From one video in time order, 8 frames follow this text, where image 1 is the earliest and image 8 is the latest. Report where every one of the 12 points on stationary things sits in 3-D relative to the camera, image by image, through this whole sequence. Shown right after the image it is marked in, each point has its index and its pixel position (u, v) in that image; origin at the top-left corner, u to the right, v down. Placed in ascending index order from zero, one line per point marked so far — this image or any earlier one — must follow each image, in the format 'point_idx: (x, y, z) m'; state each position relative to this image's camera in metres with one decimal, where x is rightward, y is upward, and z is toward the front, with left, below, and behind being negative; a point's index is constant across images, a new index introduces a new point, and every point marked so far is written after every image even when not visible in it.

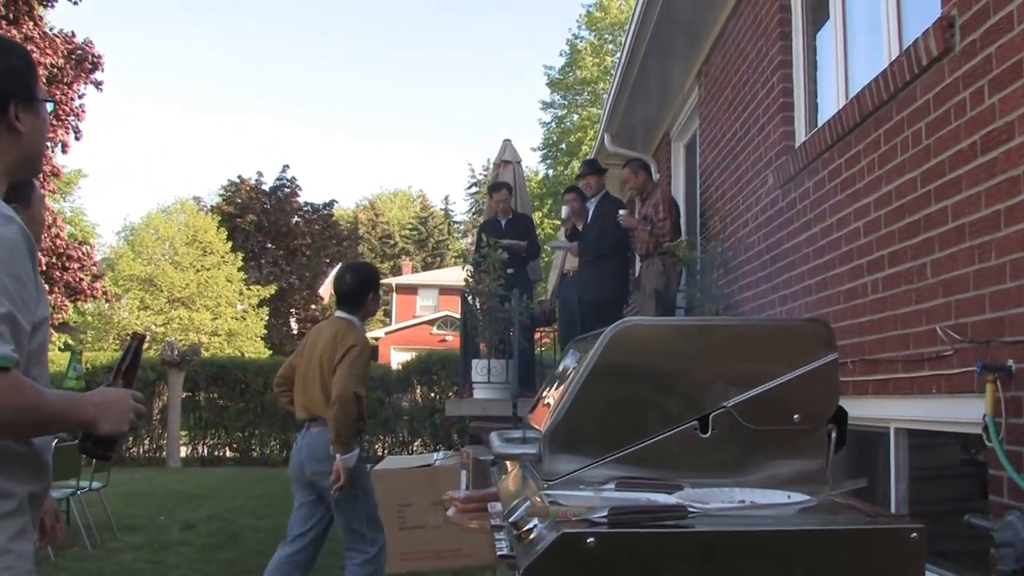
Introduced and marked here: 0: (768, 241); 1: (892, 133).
0: (+0.8, +0.1, +5.6) m
1: (+0.8, +0.3, +4.1) m
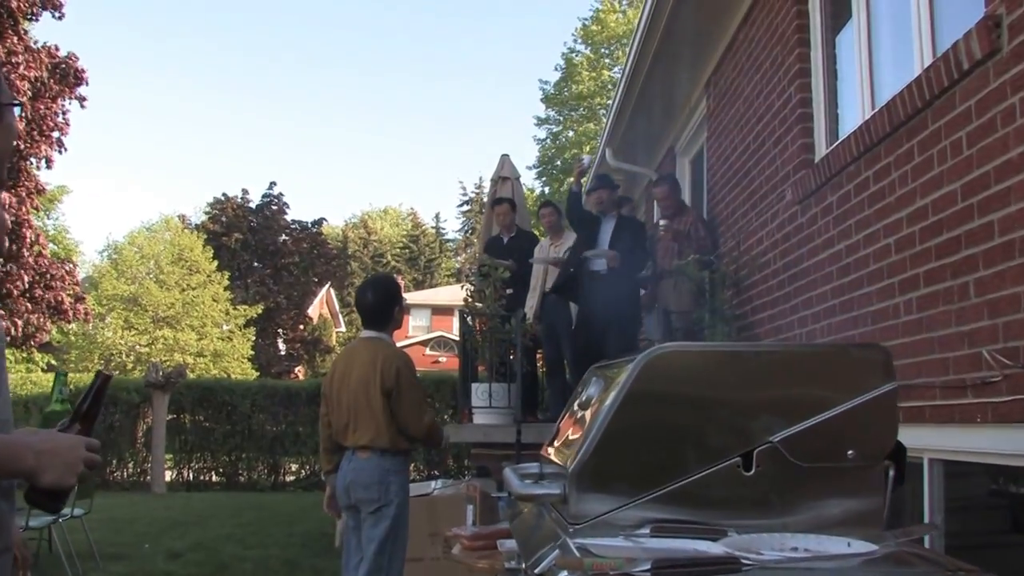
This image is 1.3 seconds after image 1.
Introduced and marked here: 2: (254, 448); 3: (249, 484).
0: (+0.8, +0.1, +5.3) m
1: (+0.9, +0.3, +3.8) m
2: (-2.1, -1.3, +15.0) m
3: (-2.2, -1.6, +14.9) m
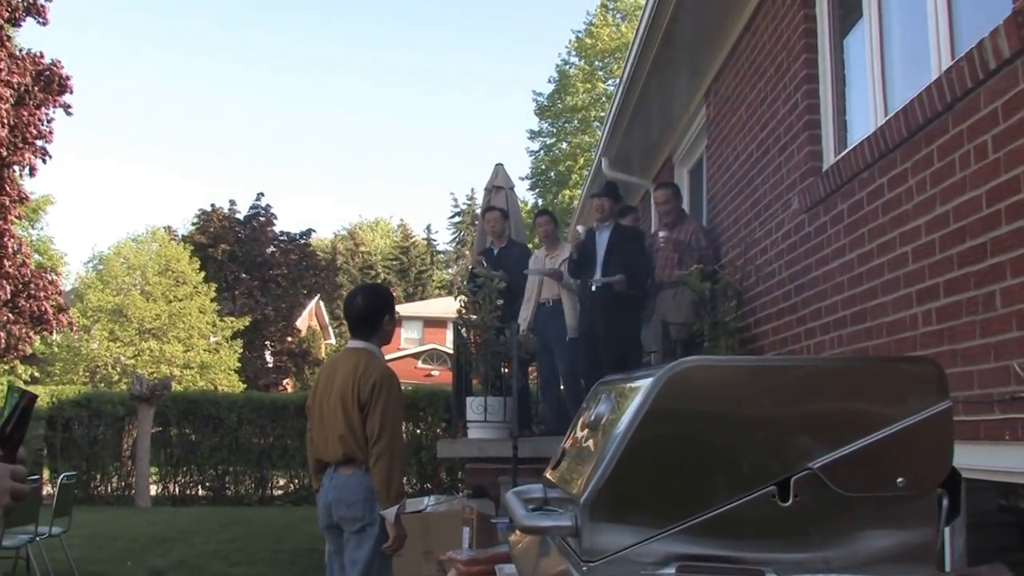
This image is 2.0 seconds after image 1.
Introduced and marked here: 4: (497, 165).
0: (+0.8, 0.0, +5.1) m
1: (+0.9, +0.3, +3.6) m
2: (-2.2, -1.4, +14.8) m
3: (-2.2, -1.7, +14.7) m
4: (-0.1, +0.6, +8.4) m
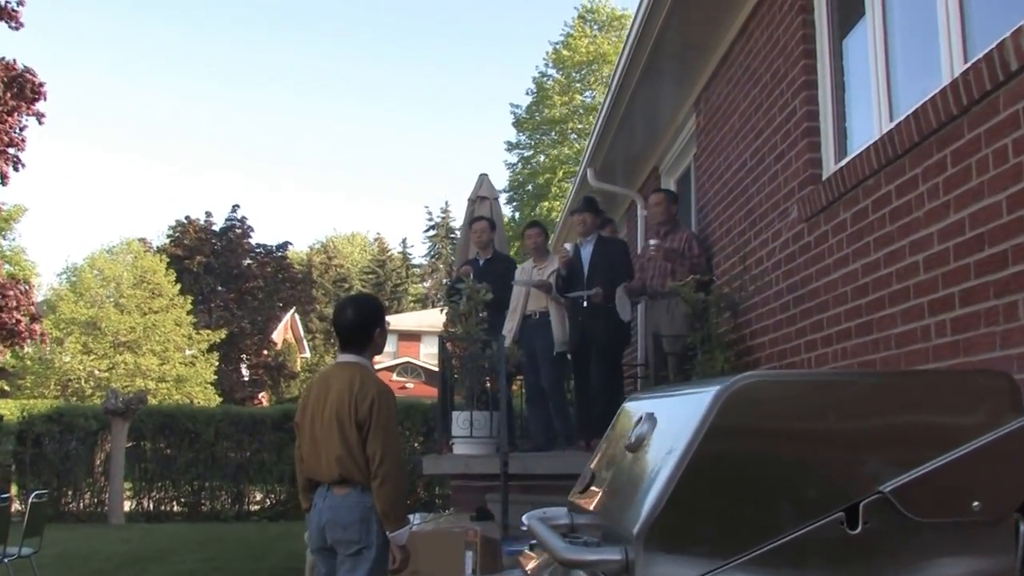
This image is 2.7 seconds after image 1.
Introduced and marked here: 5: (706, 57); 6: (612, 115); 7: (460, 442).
0: (+0.8, 0.0, +5.0) m
1: (+0.9, +0.3, +3.5) m
2: (-2.4, -1.5, +14.6) m
3: (-2.4, -1.8, +14.5) m
4: (-0.1, +0.5, +8.2) m
5: (+0.7, +0.9, +6.7) m
6: (+0.4, +0.8, +7.9) m
7: (-0.2, -0.6, +6.5) m
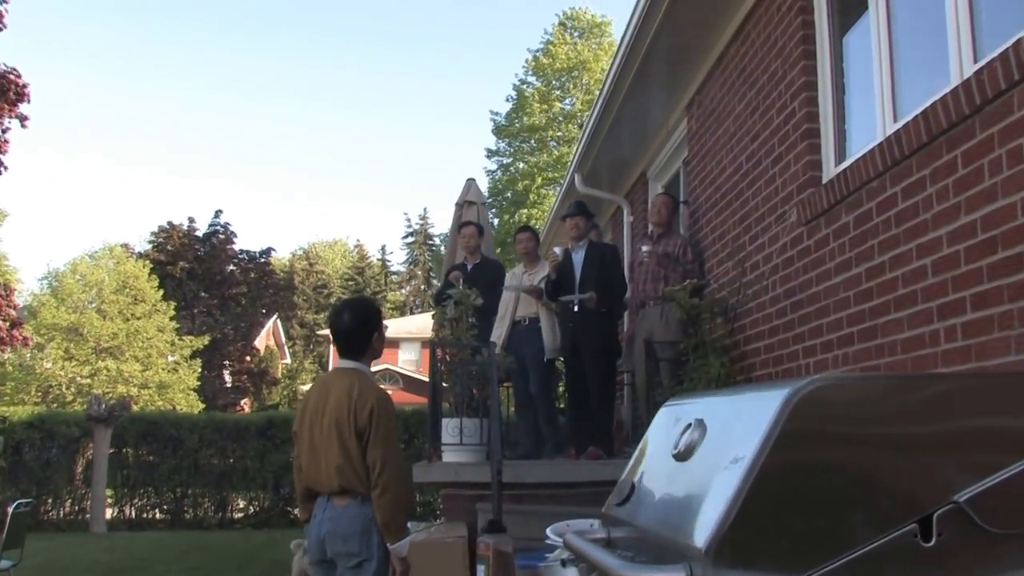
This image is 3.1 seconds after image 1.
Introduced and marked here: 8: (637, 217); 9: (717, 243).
0: (+0.8, 0.0, +4.9) m
1: (+0.9, +0.3, +3.4) m
2: (-2.5, -1.6, +14.4) m
3: (-2.5, -1.9, +14.3) m
4: (-0.2, +0.5, +8.2) m
5: (+0.7, +0.8, +6.6) m
6: (+0.4, +0.7, +7.8) m
7: (-0.2, -0.6, +6.4) m
8: (+0.6, +0.3, +8.5) m
9: (+0.7, +0.1, +6.2) m
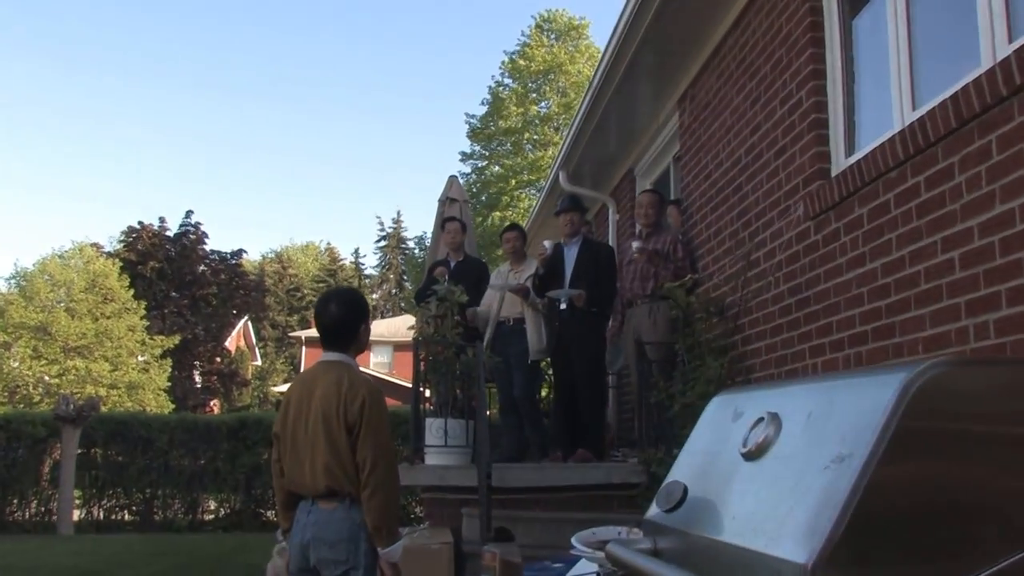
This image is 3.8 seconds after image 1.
0: (+0.7, 0.0, +4.7) m
1: (+0.9, +0.3, +3.2) m
2: (-2.7, -1.6, +14.2) m
3: (-2.7, -1.8, +14.1) m
4: (-0.3, +0.5, +7.9) m
5: (+0.6, +0.8, +6.4) m
6: (+0.3, +0.7, +7.6) m
7: (-0.3, -0.6, +6.2) m
8: (+0.5, +0.3, +8.3) m
9: (+0.7, +0.1, +6.0) m
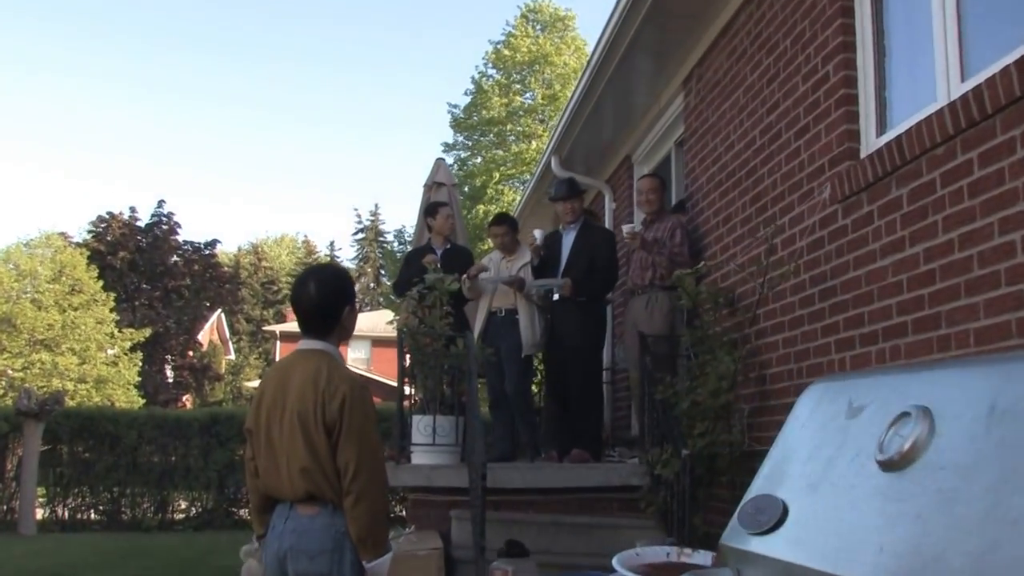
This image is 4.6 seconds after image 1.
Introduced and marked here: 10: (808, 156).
0: (+0.7, 0.0, +4.3) m
1: (+0.9, +0.3, +2.8) m
2: (-2.9, -1.5, +13.8) m
3: (-2.9, -1.8, +13.7) m
4: (-0.3, +0.5, +7.6) m
5: (+0.6, +0.9, +6.1) m
6: (+0.3, +0.8, +7.3) m
7: (-0.3, -0.5, +5.8) m
8: (+0.5, +0.4, +8.0) m
9: (+0.6, +0.2, +5.6) m
10: (+0.8, +0.3, +4.5) m
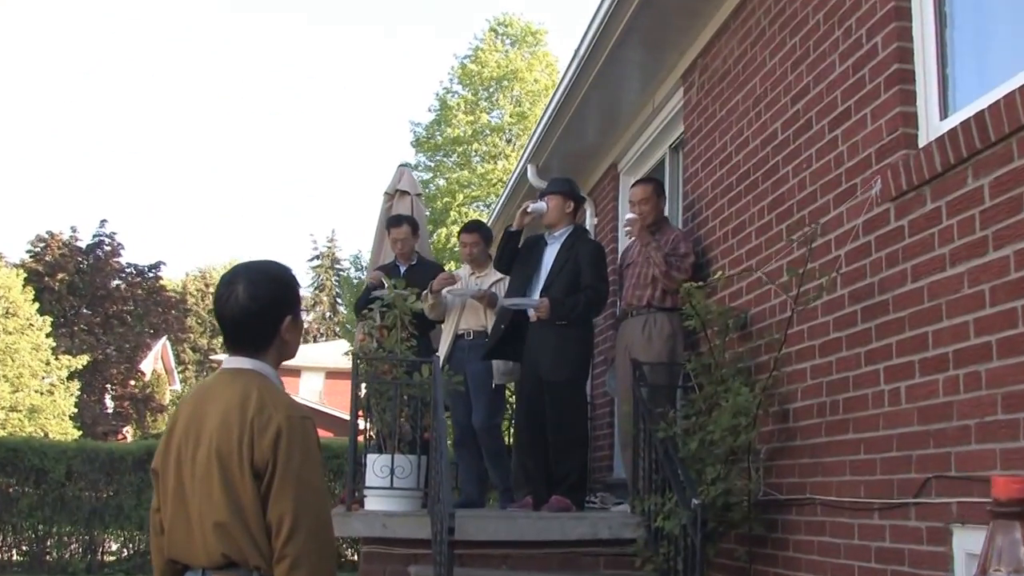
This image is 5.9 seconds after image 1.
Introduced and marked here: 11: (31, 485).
0: (+0.7, 0.0, +3.6) m
1: (+0.9, +0.3, +2.1) m
2: (-3.2, -1.7, +12.9) m
3: (-3.2, -2.0, +12.8) m
4: (-0.4, +0.4, +6.8) m
5: (+0.6, +0.8, +5.3) m
6: (+0.2, +0.7, +6.5) m
7: (-0.4, -0.6, +5.0) m
8: (+0.3, +0.3, +7.2) m
9: (+0.6, +0.1, +4.8) m
10: (+0.7, +0.3, +3.8) m
11: (-3.4, -1.4, +12.8) m
